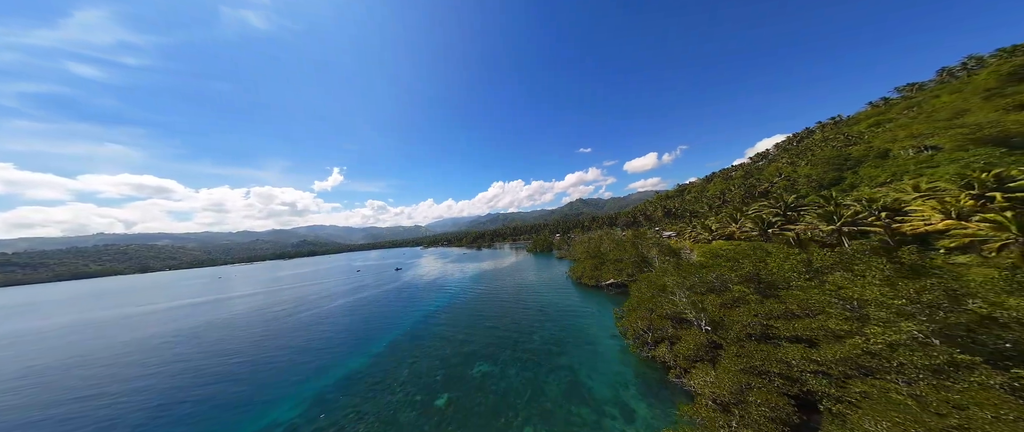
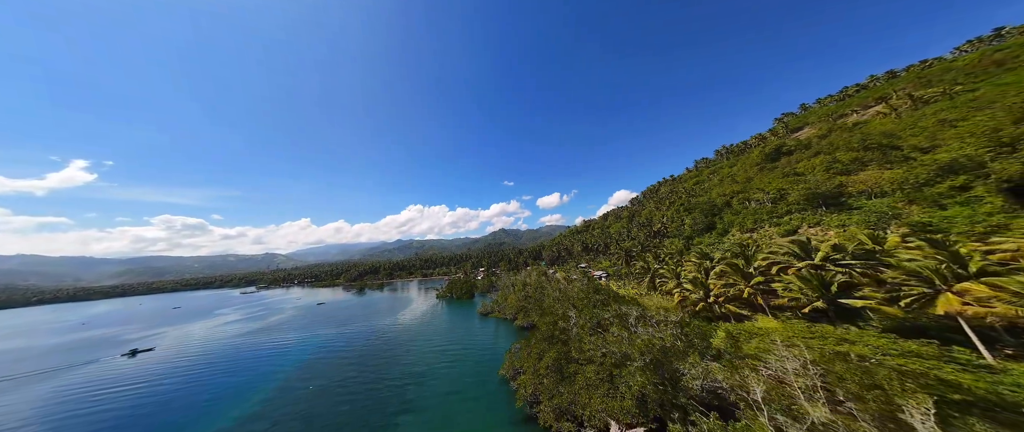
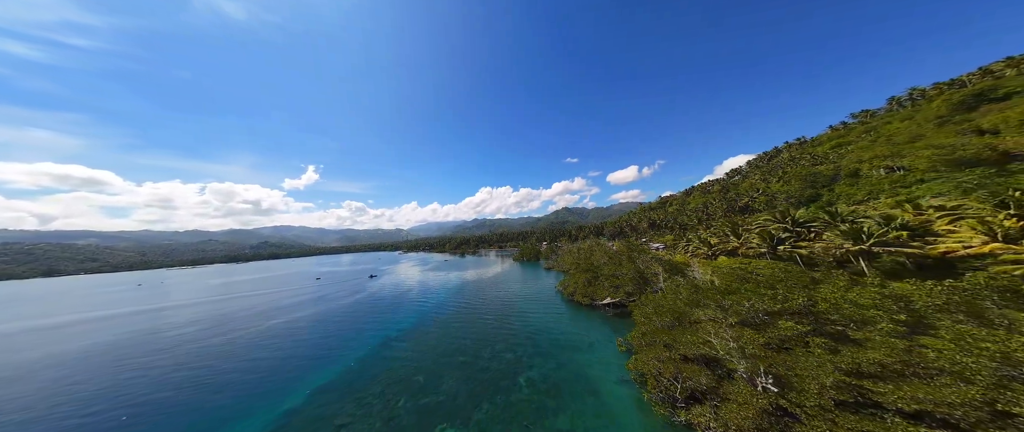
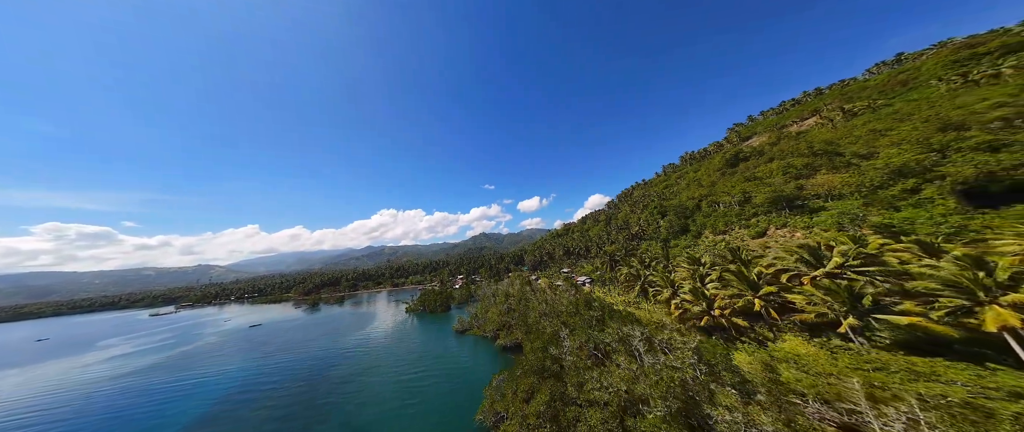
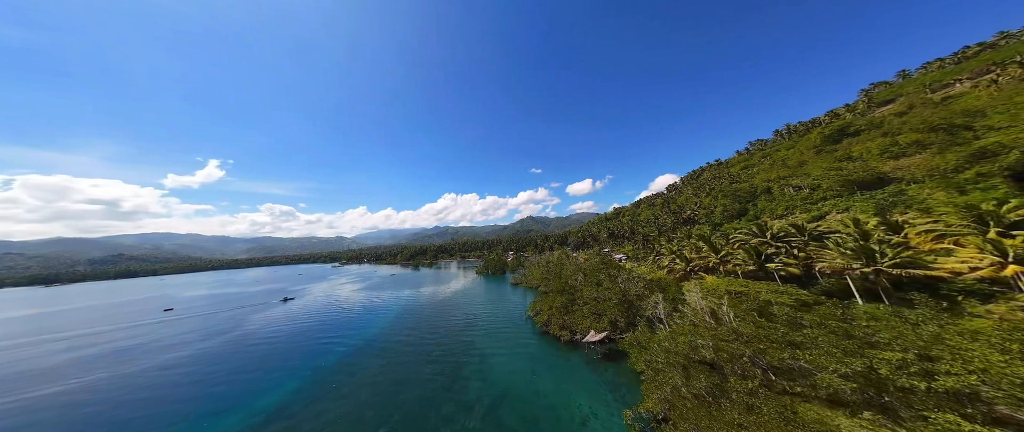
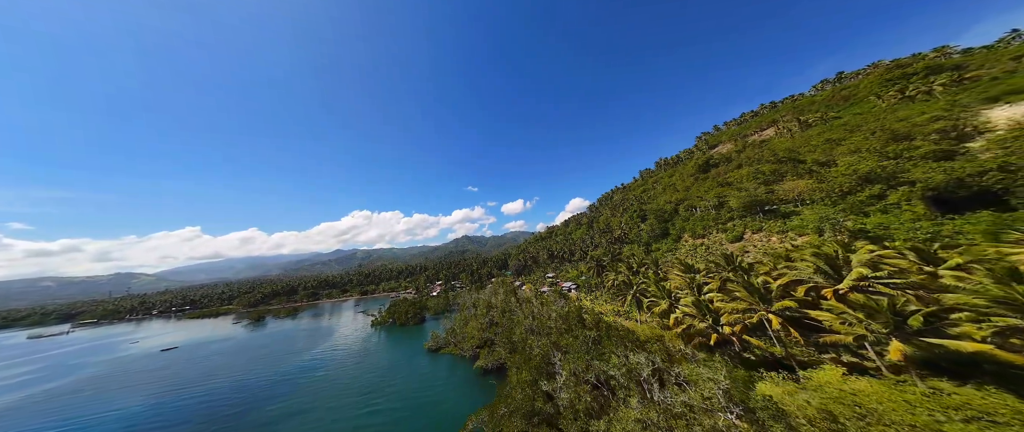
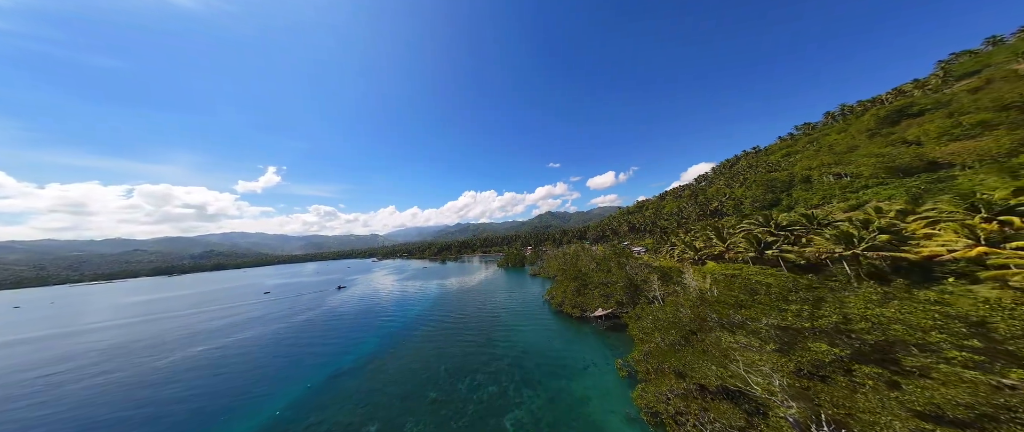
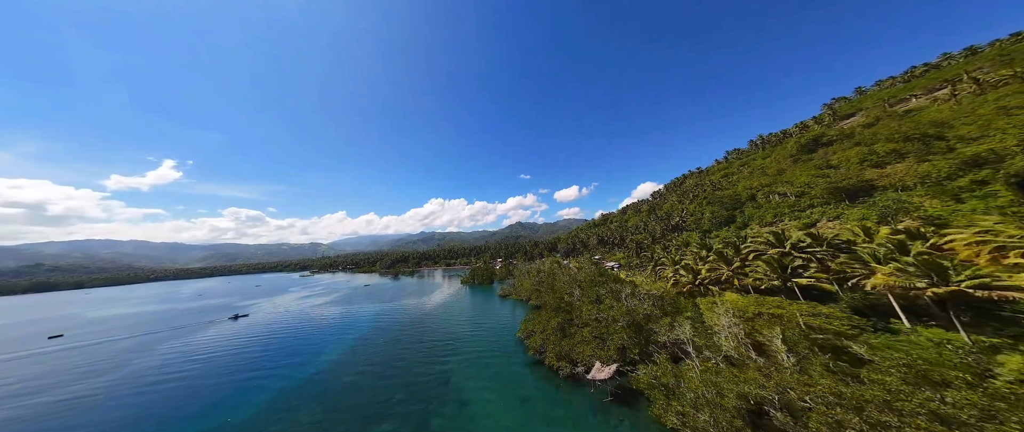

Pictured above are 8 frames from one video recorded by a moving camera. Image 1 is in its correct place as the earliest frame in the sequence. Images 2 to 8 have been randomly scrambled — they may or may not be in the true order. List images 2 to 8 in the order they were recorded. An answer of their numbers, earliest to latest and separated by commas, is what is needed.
3, 7, 5, 8, 2, 4, 6
